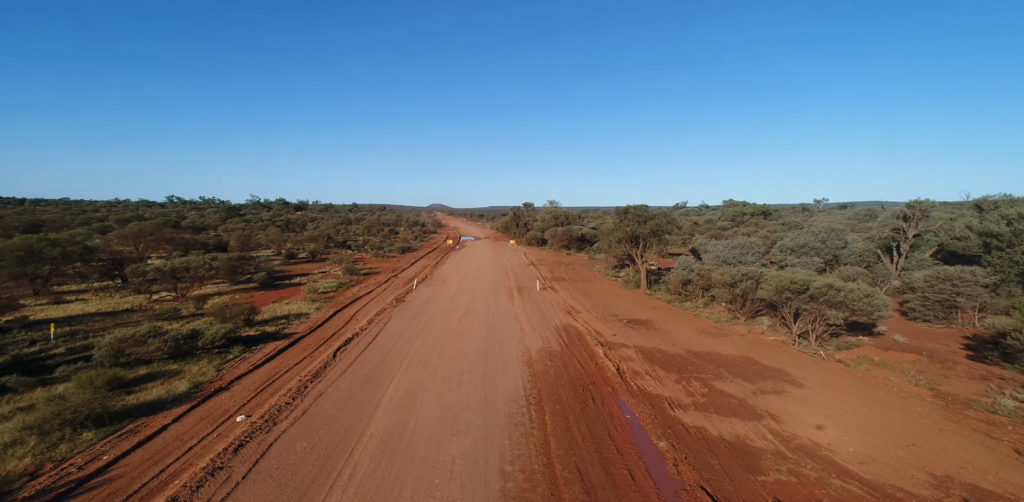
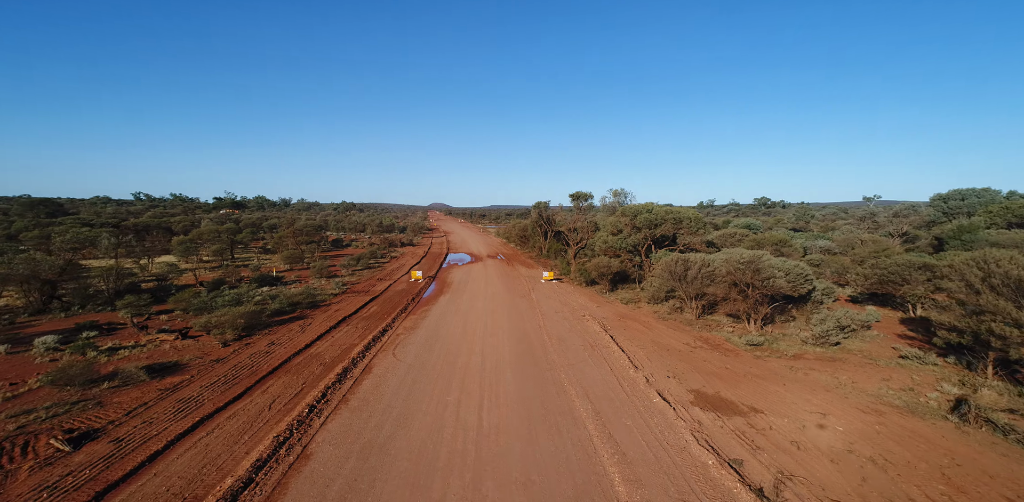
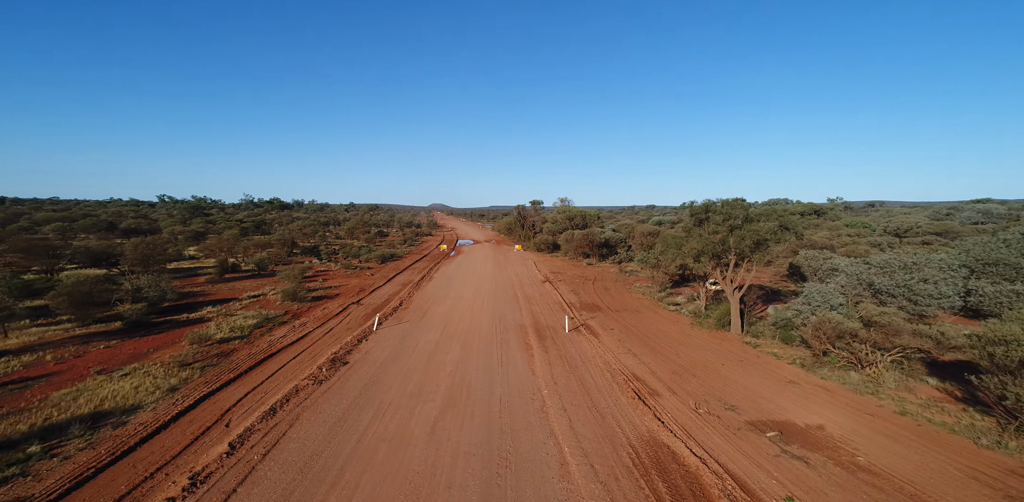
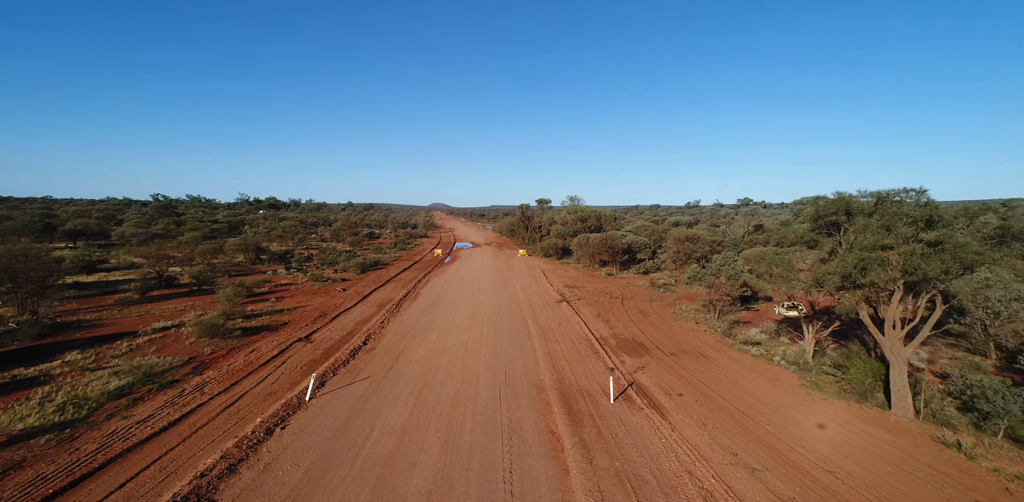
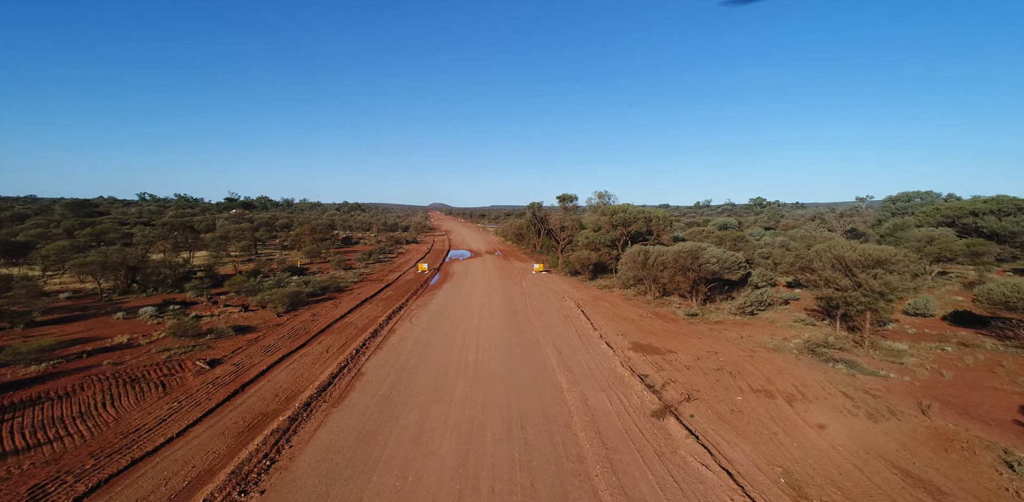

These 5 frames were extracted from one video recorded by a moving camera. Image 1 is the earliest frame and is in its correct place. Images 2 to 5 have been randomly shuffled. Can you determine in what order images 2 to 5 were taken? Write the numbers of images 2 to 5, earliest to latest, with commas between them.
3, 4, 5, 2
